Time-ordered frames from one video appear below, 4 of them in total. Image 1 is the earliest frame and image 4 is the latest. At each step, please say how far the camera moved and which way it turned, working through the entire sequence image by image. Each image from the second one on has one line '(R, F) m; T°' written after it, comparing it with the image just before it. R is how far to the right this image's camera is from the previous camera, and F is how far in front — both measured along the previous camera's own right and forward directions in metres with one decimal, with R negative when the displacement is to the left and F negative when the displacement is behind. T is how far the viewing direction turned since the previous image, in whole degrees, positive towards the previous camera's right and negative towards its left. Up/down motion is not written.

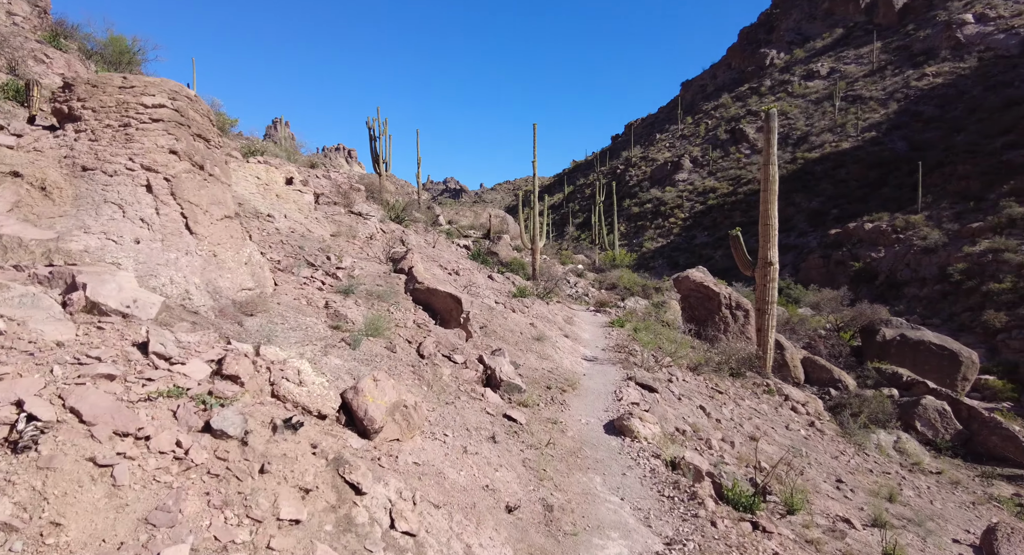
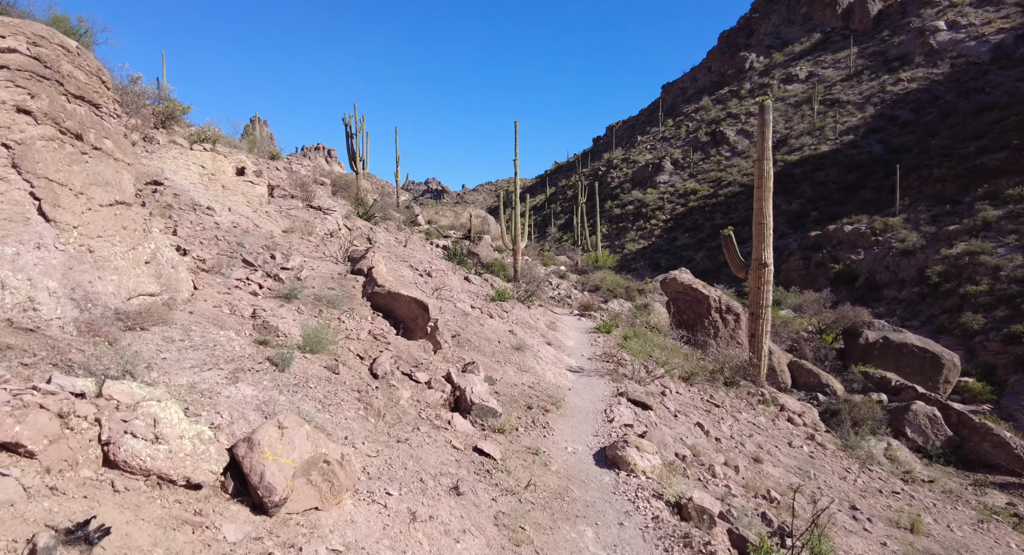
(+0.1, +0.9) m; +2°
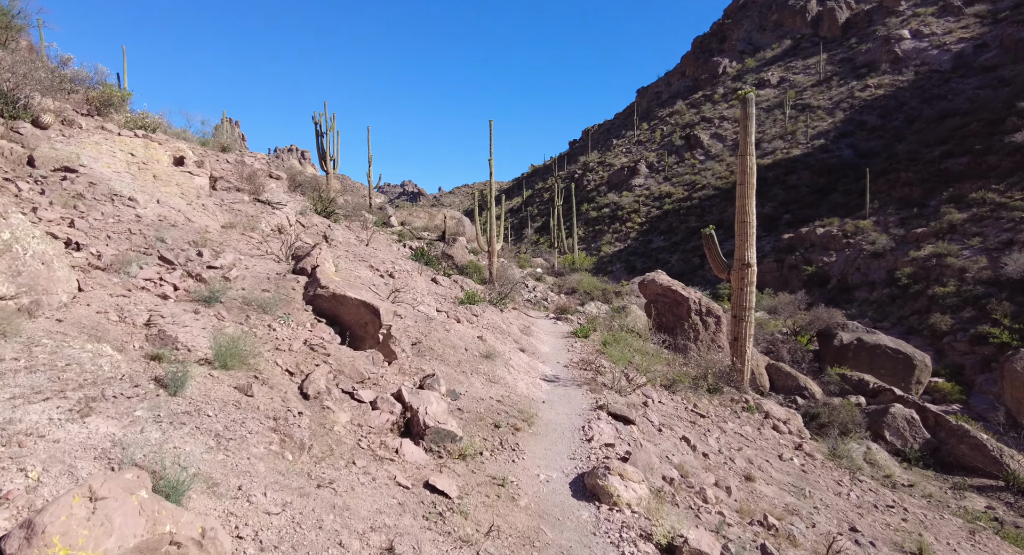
(+0.1, +0.8) m; +2°
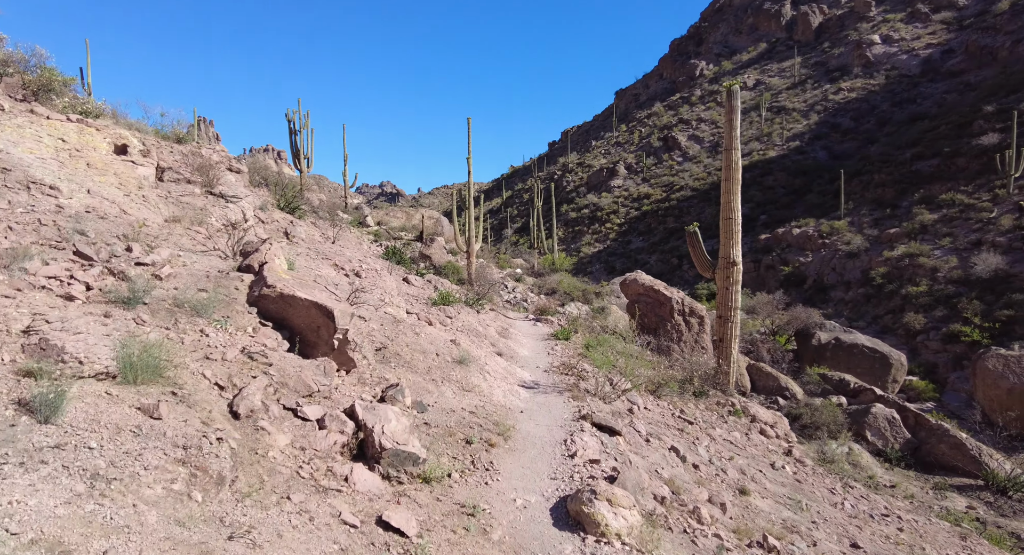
(+0.1, +0.6) m; +2°
